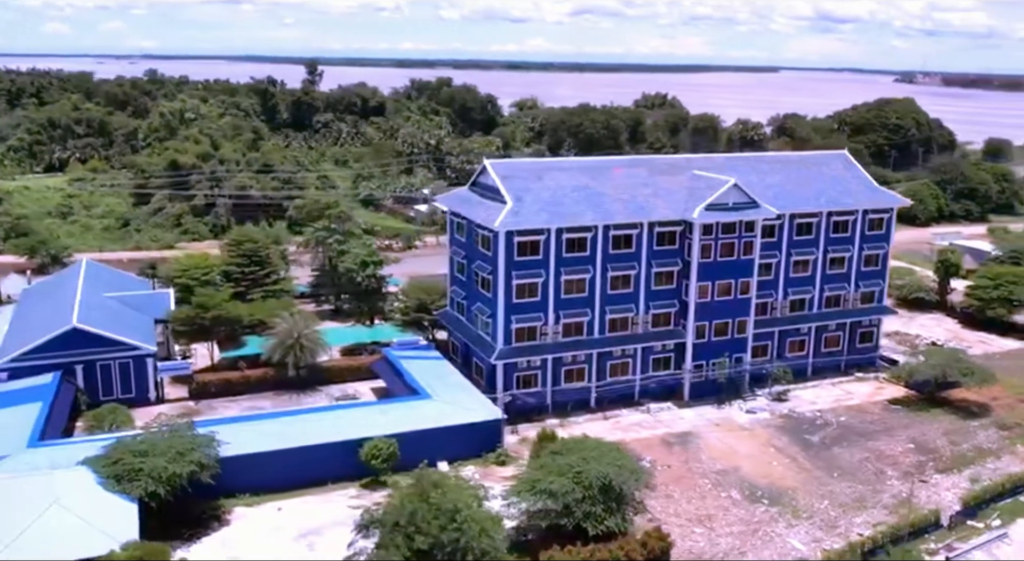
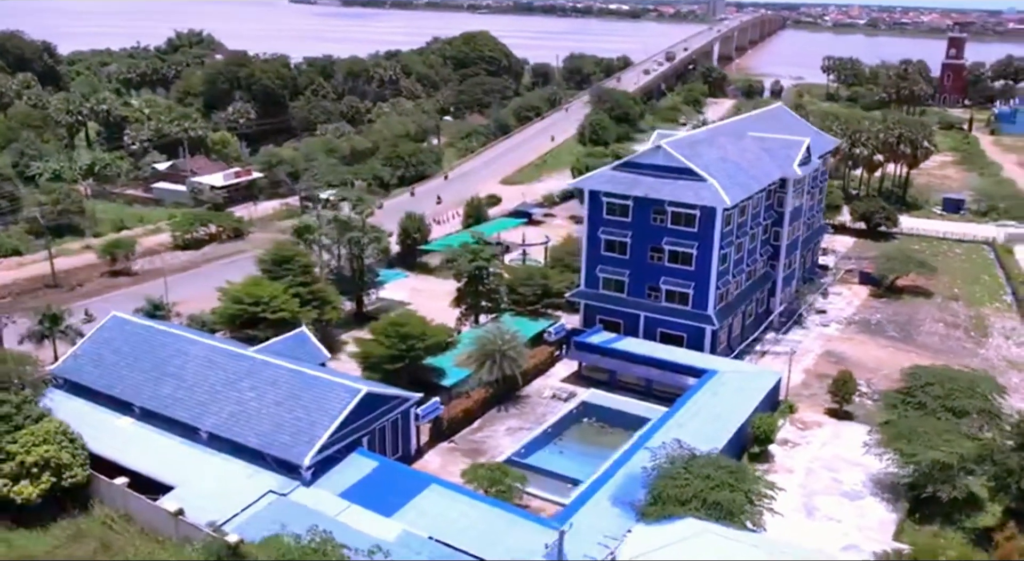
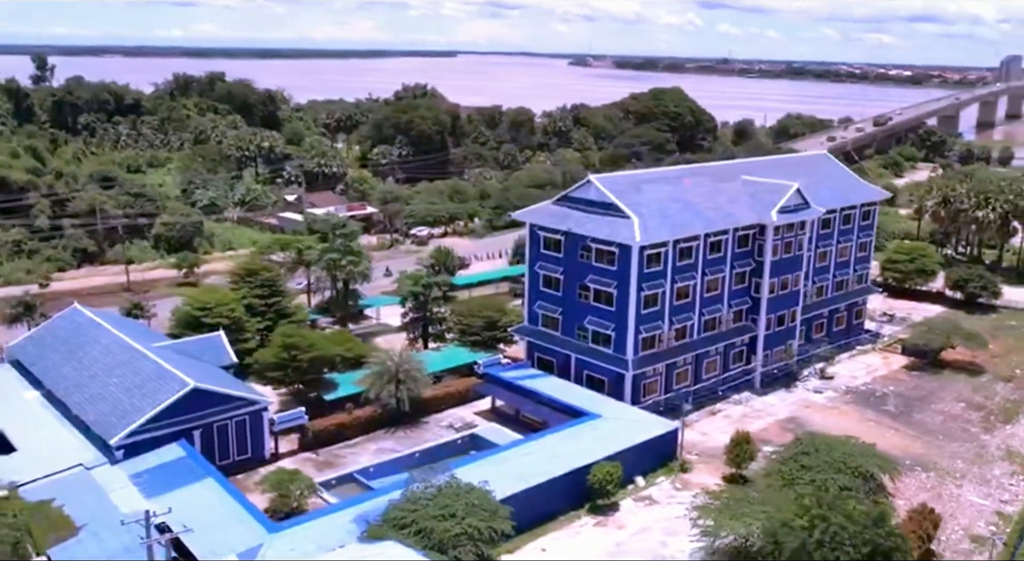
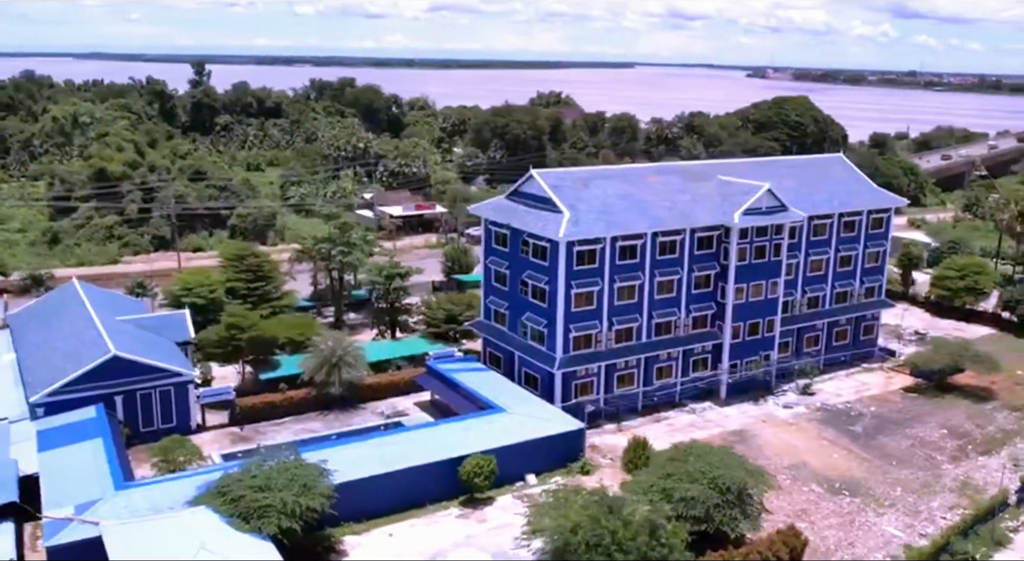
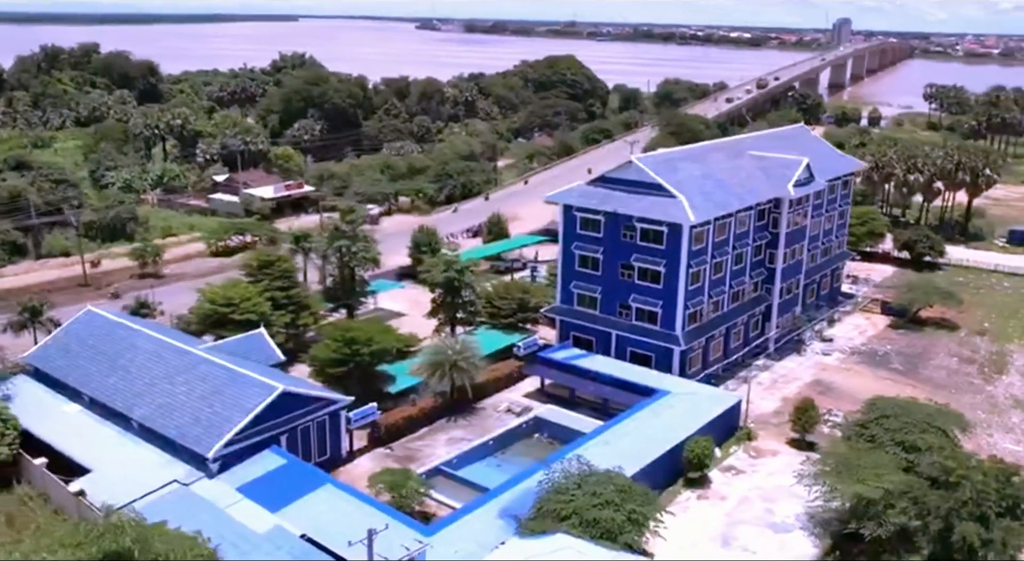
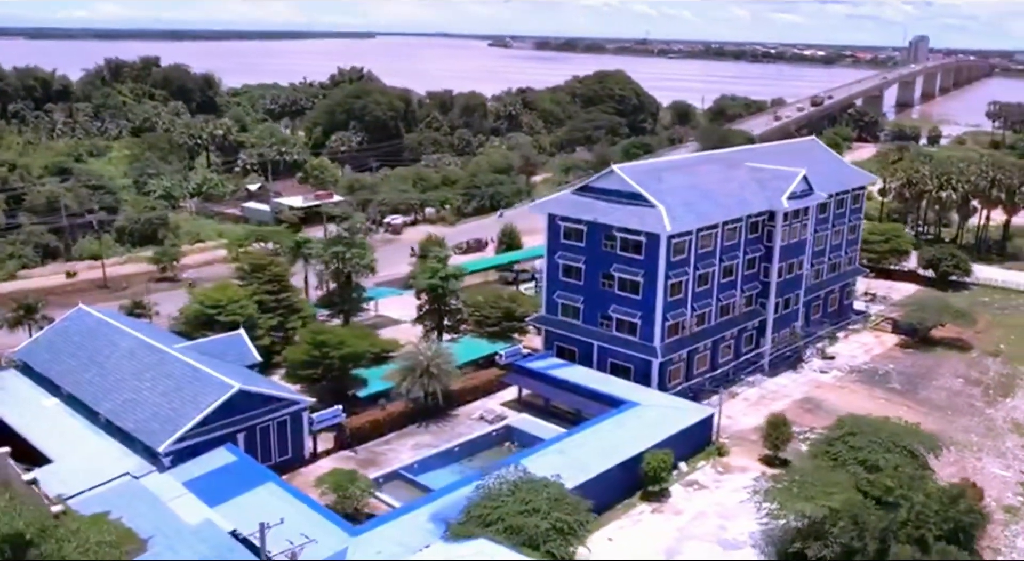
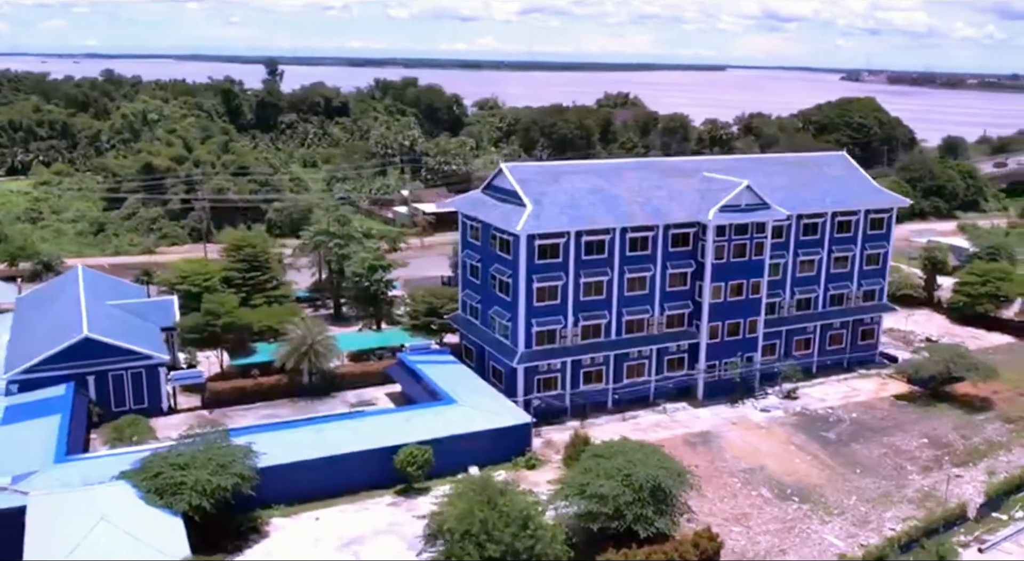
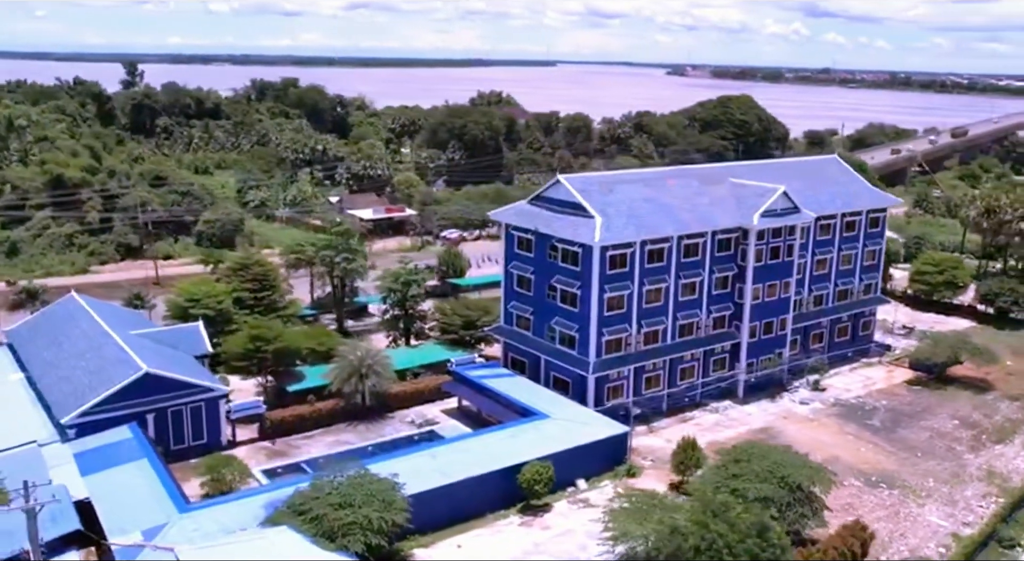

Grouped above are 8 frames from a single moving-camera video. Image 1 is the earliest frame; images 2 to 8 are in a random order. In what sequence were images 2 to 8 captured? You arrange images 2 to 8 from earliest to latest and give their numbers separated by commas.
7, 4, 8, 3, 6, 5, 2
